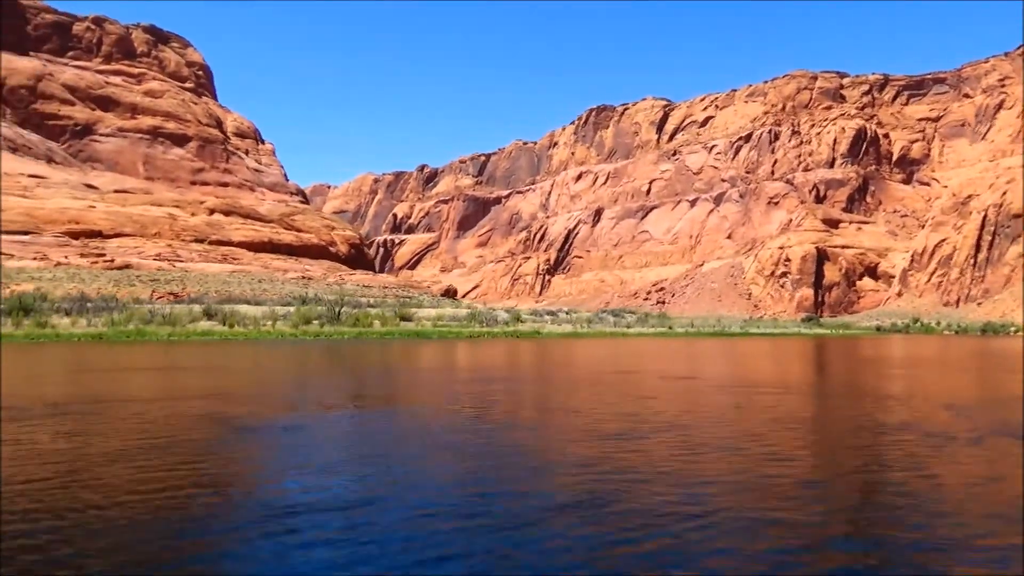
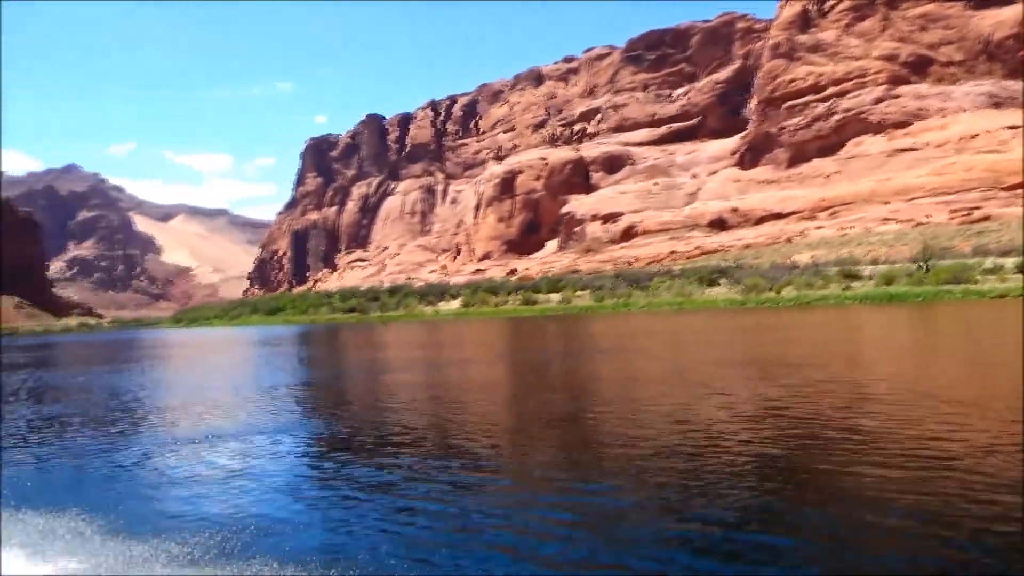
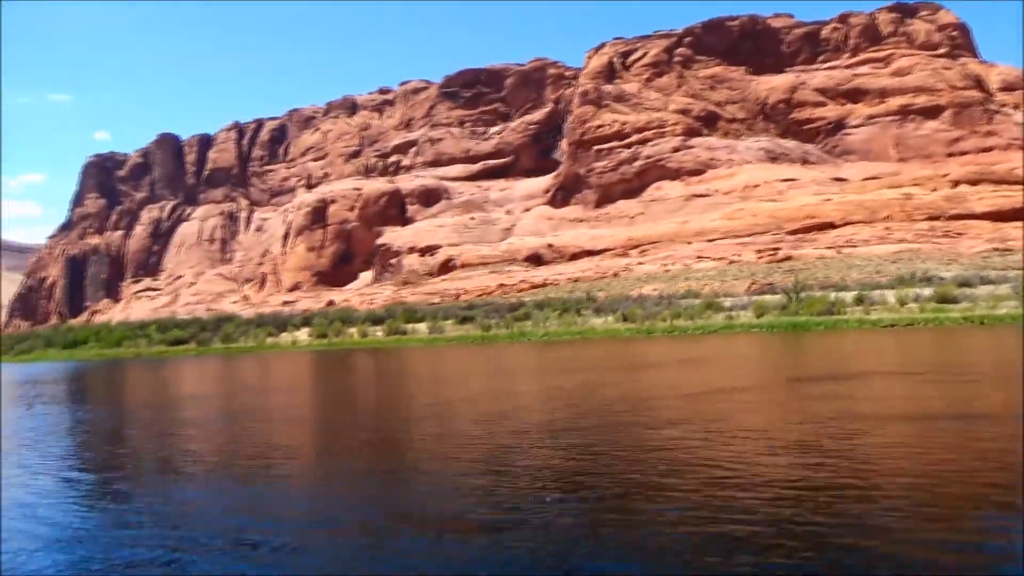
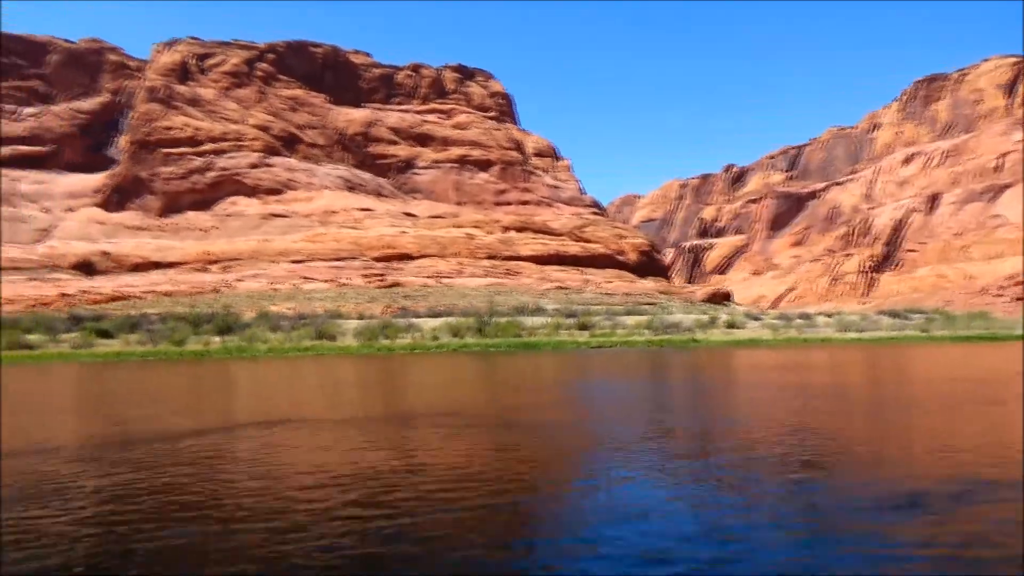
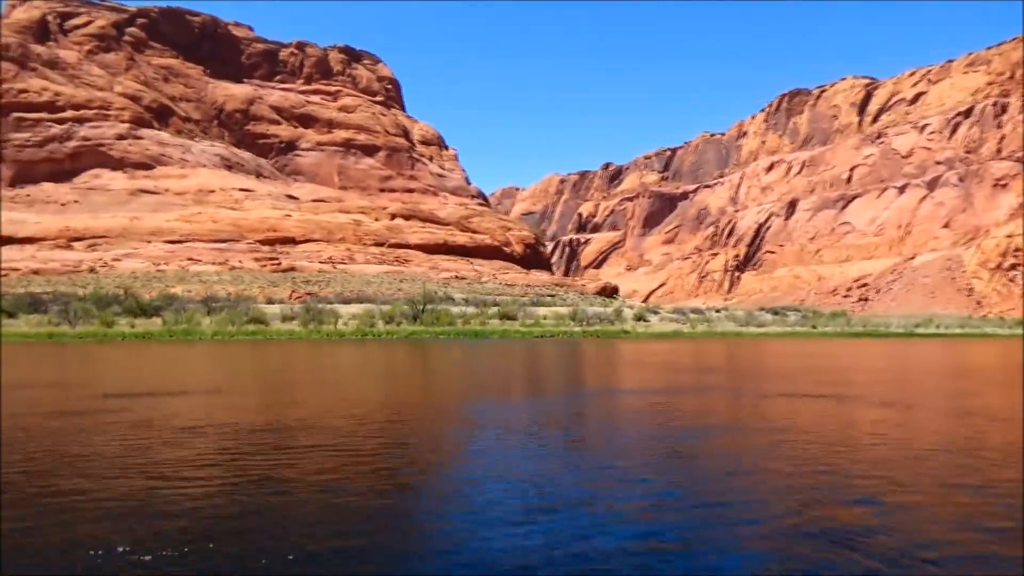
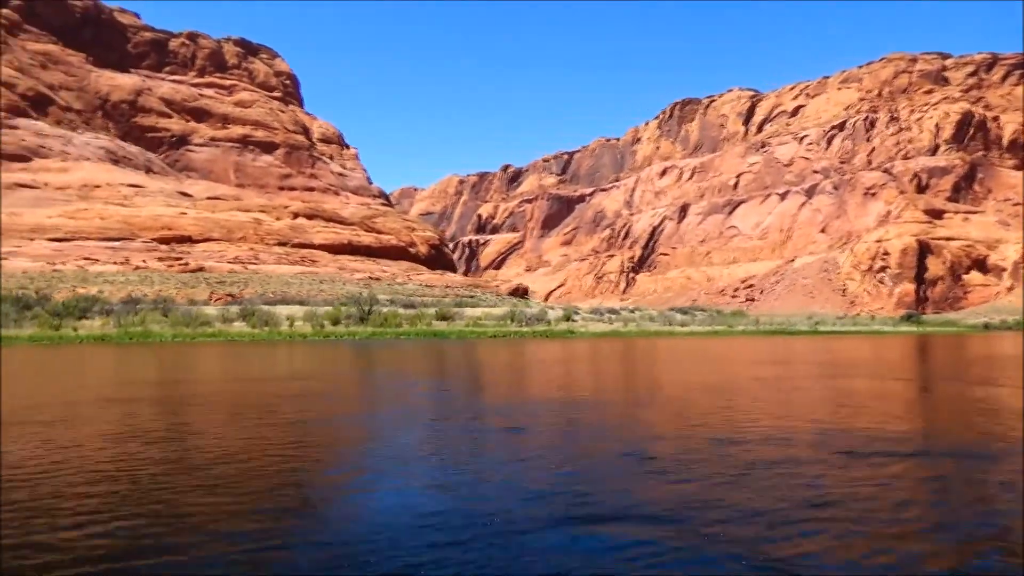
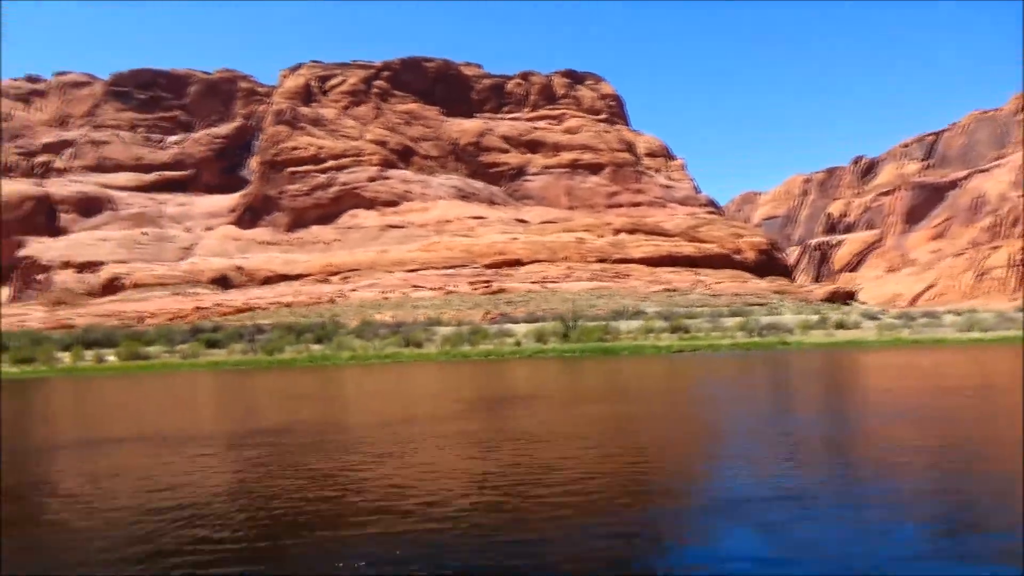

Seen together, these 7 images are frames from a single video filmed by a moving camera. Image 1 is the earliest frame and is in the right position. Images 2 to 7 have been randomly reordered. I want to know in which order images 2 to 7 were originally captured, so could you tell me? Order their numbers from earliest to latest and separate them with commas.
6, 5, 4, 7, 3, 2
